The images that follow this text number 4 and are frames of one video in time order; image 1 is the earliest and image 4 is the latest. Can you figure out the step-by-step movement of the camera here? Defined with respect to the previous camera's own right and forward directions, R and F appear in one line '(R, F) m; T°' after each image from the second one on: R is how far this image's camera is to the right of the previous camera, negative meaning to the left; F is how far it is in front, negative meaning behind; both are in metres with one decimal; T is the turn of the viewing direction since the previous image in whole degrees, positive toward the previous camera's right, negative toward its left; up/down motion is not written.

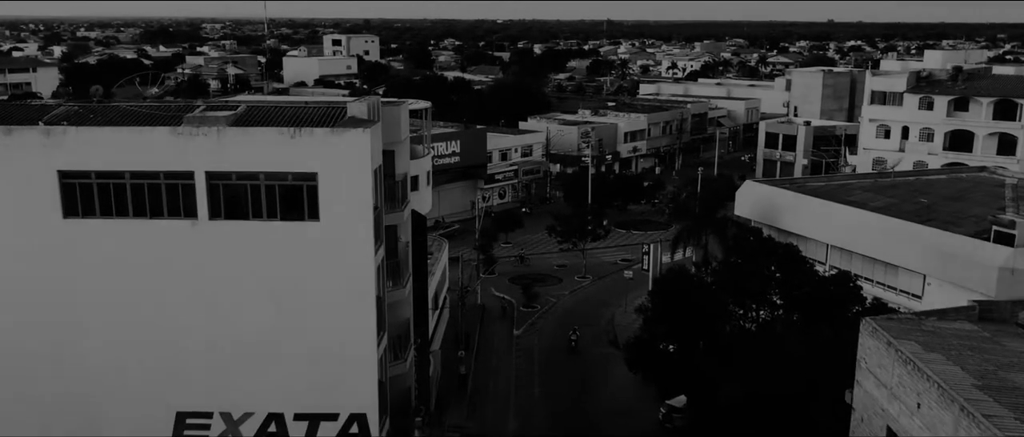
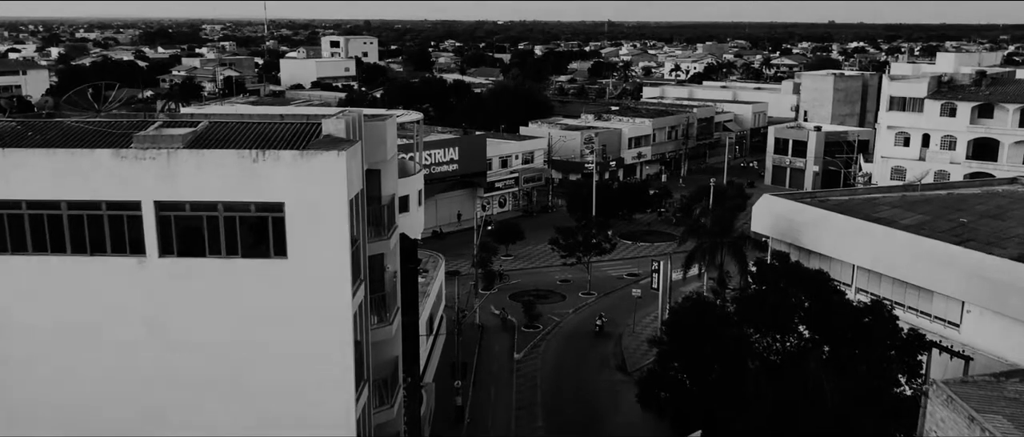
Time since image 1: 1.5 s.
(0.0, +2.5) m; 0°
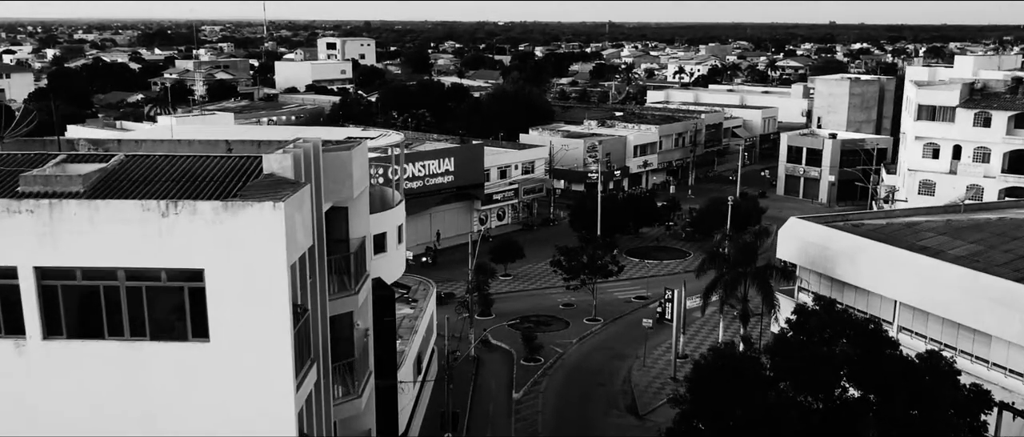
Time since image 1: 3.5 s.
(+0.1, +3.6) m; 0°
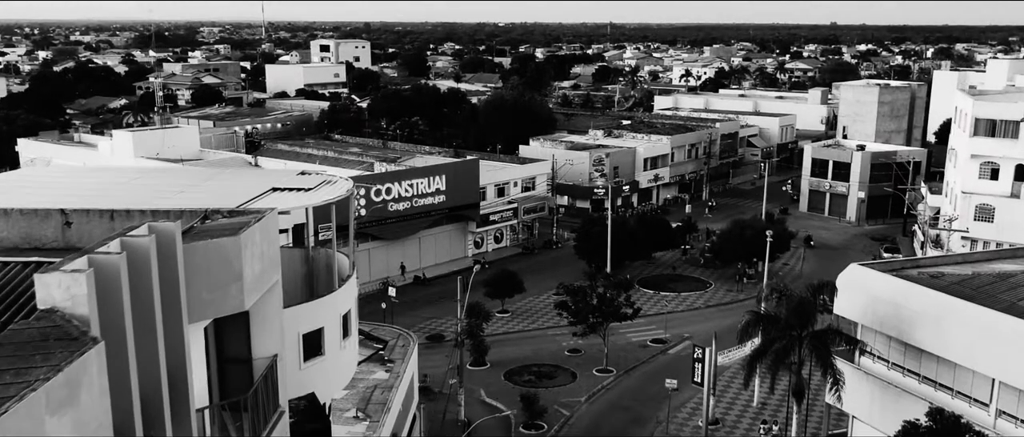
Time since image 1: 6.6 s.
(+0.1, +5.9) m; 0°
